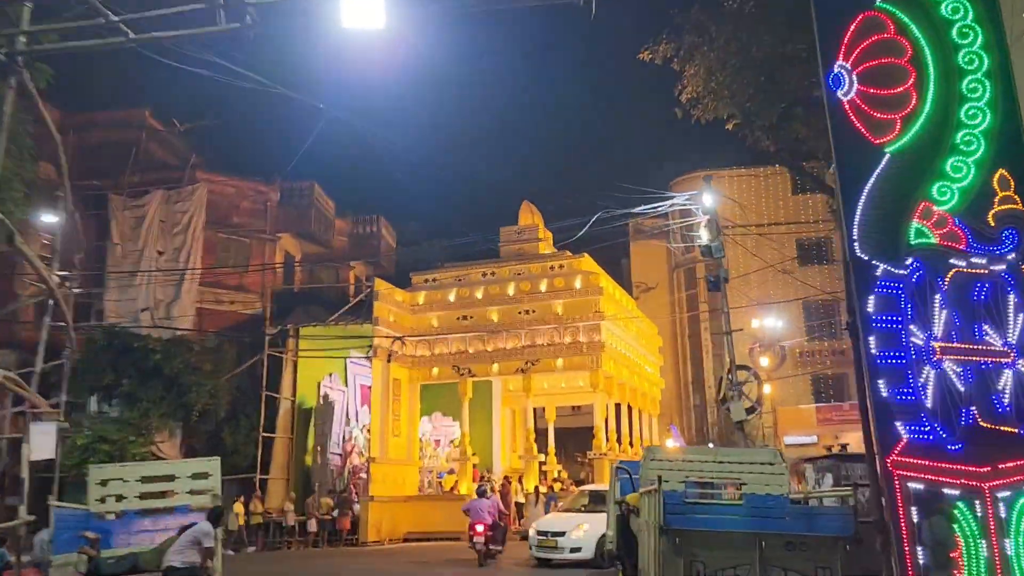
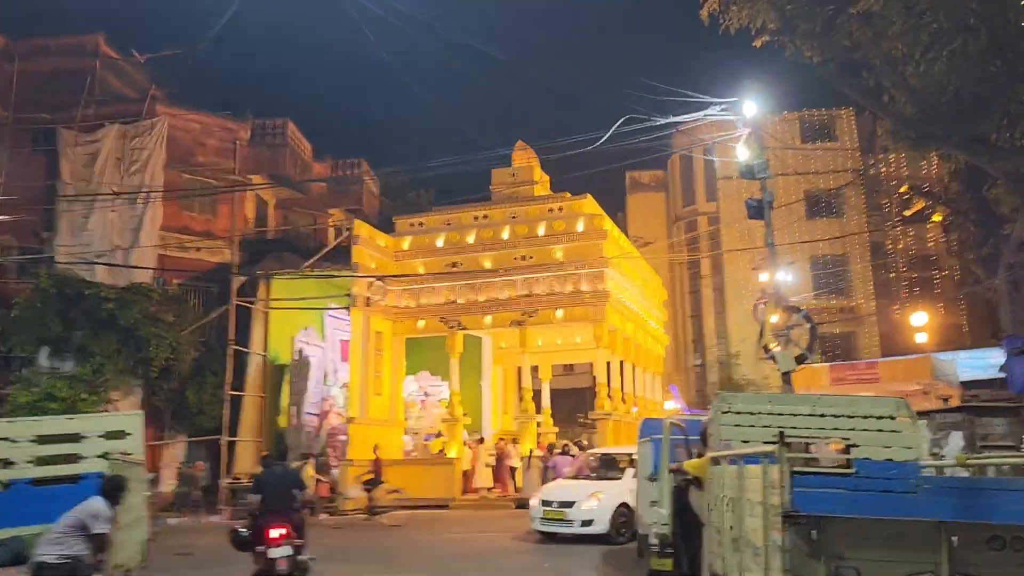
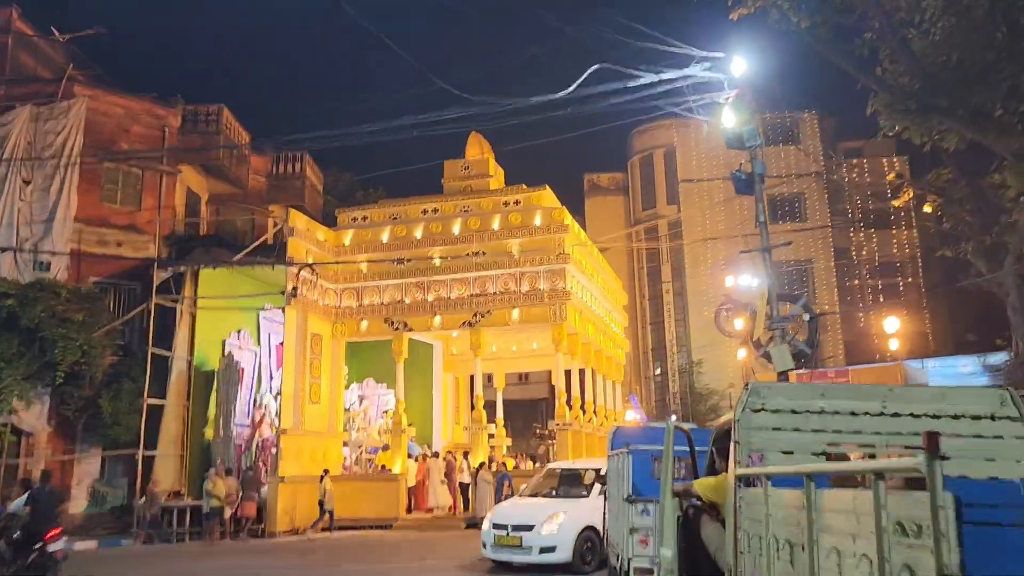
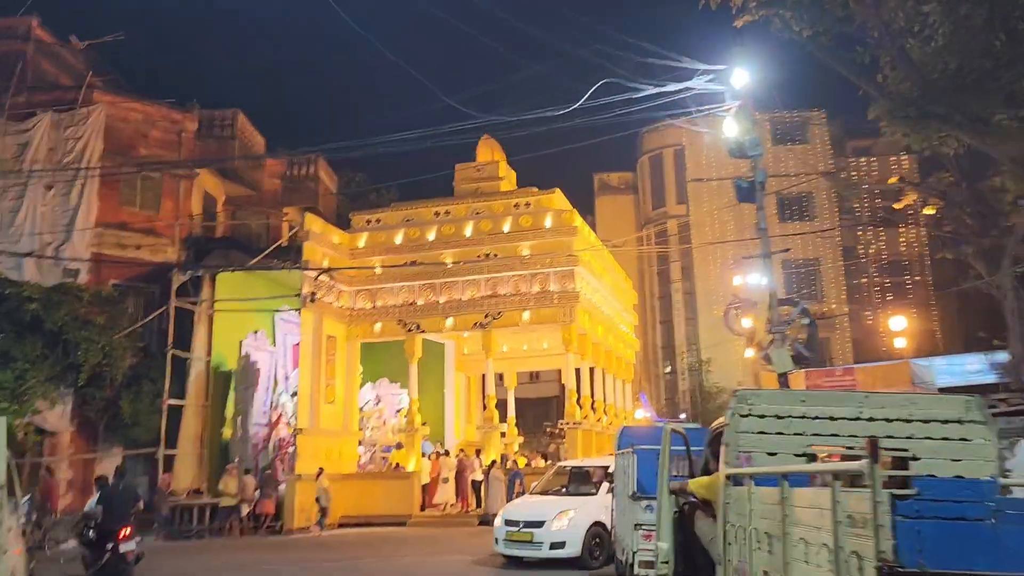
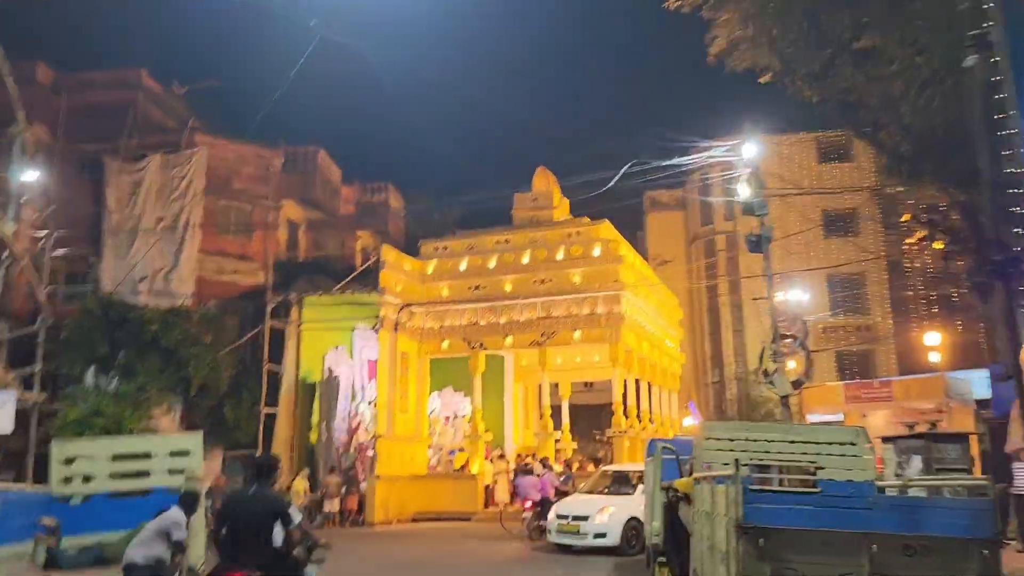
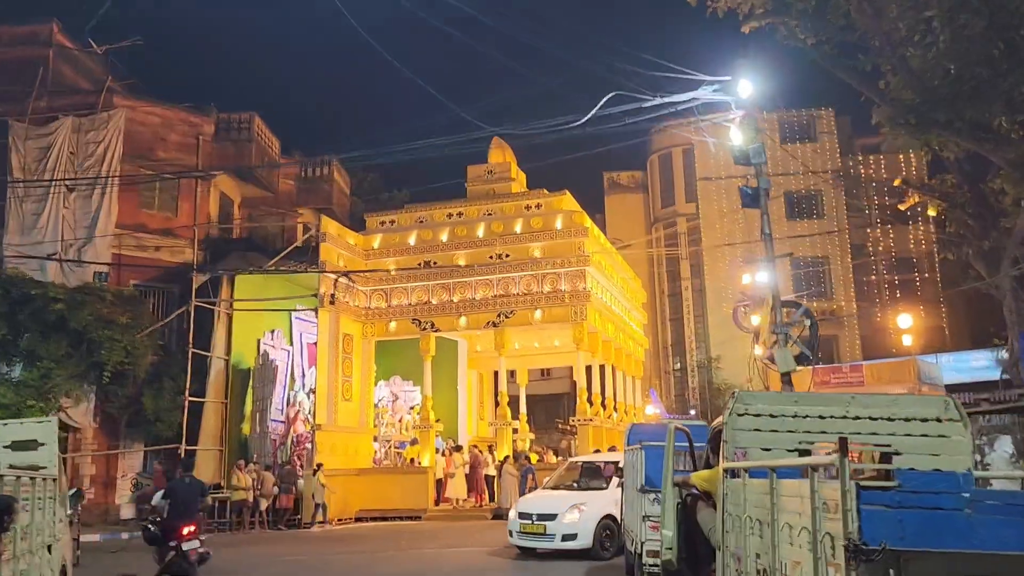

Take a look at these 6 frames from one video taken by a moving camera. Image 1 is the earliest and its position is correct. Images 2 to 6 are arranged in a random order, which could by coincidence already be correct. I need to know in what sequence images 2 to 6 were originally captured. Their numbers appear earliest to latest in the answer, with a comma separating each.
5, 2, 6, 4, 3
